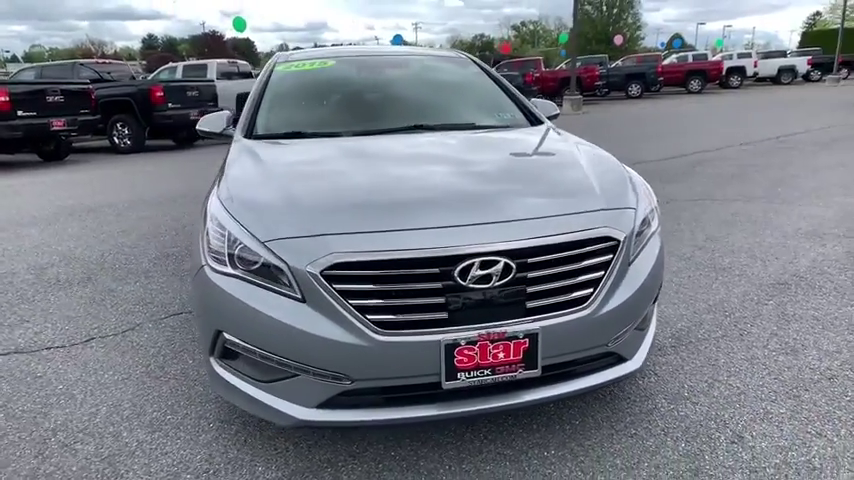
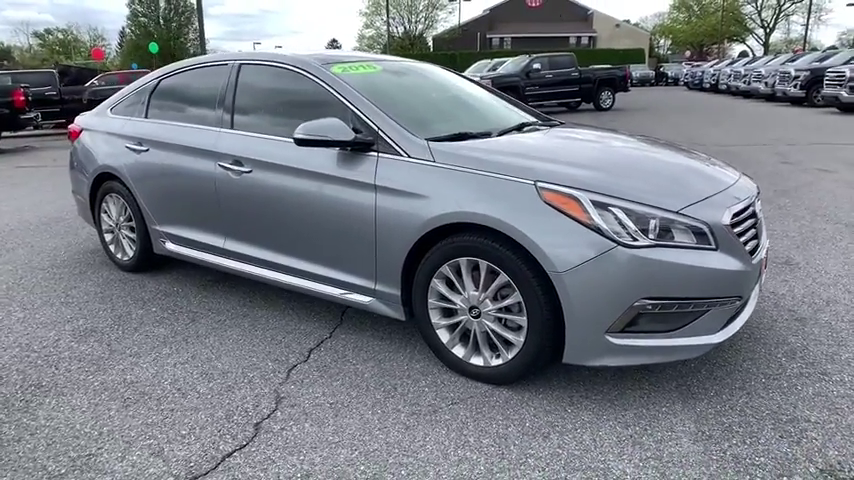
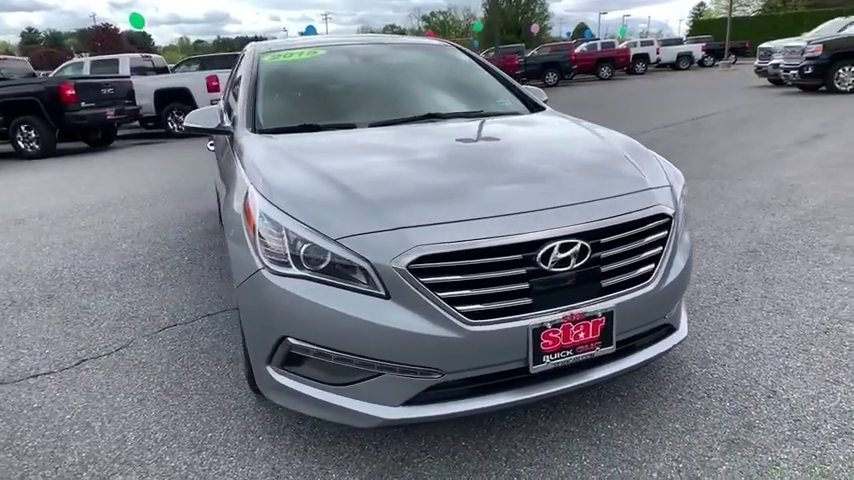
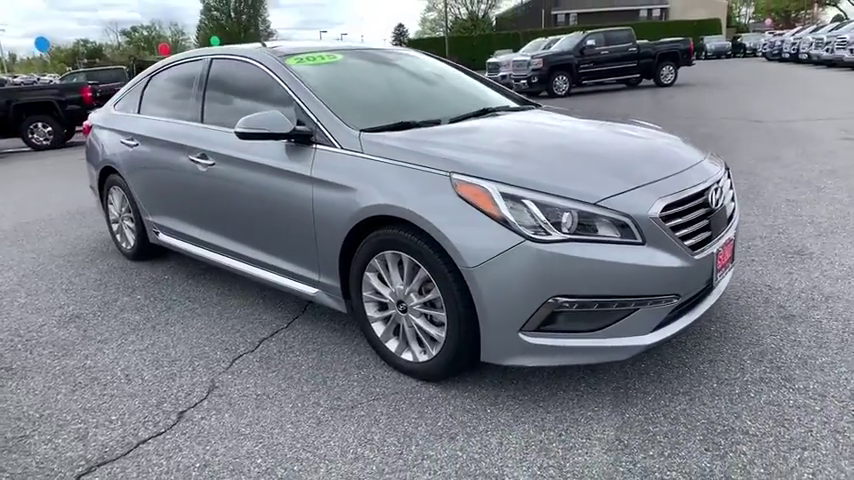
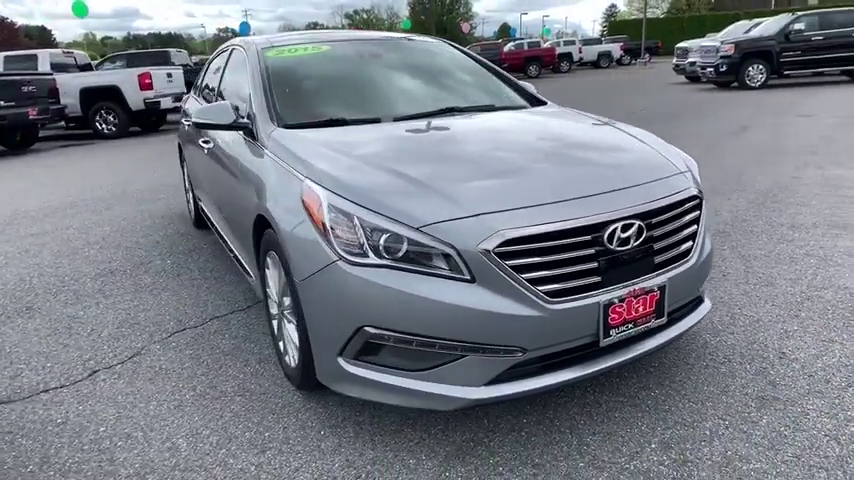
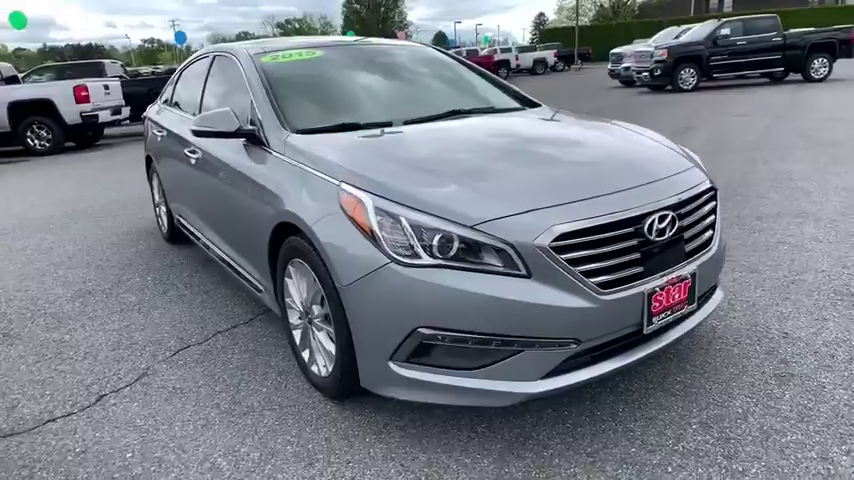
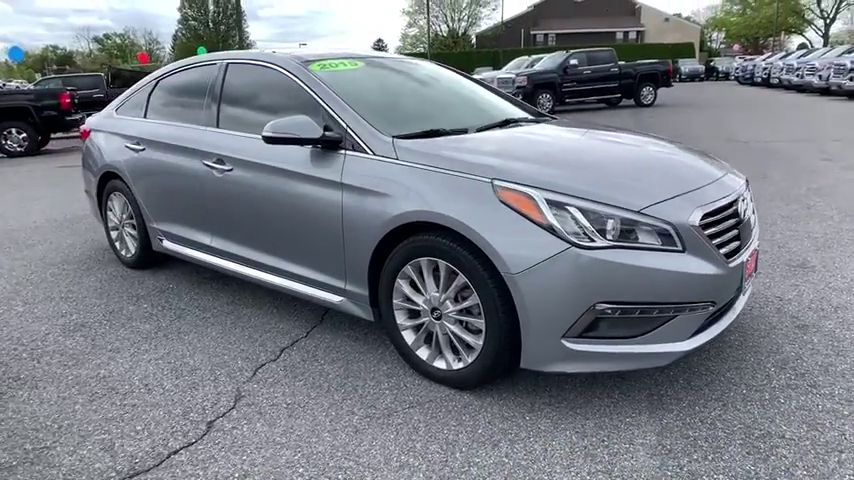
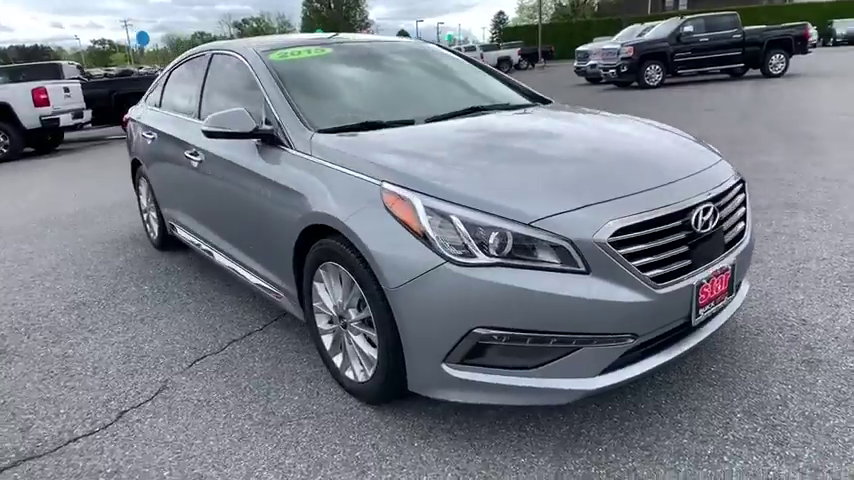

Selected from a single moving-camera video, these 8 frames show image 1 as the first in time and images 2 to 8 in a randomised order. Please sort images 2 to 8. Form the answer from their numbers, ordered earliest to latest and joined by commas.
3, 5, 6, 8, 4, 7, 2
